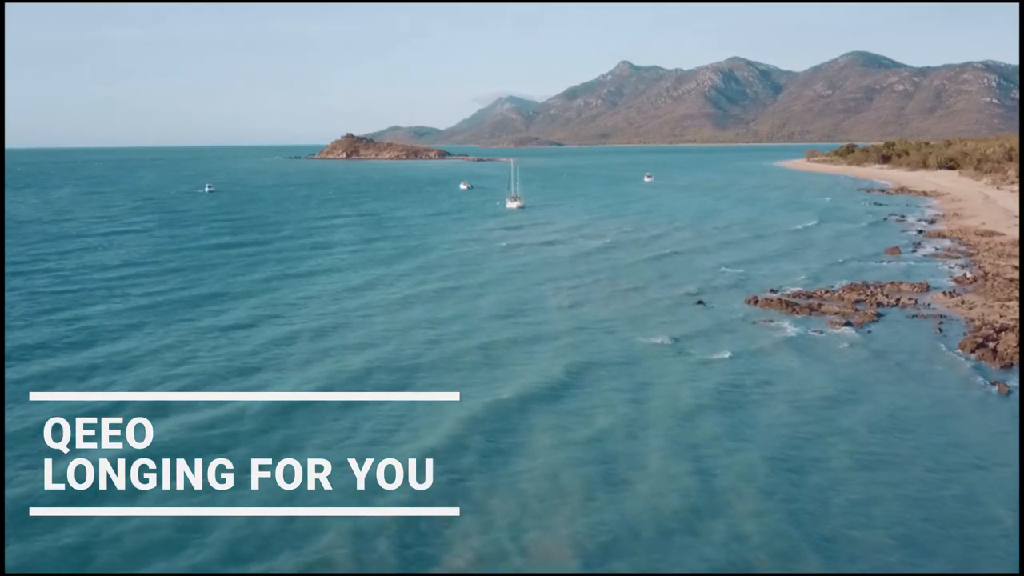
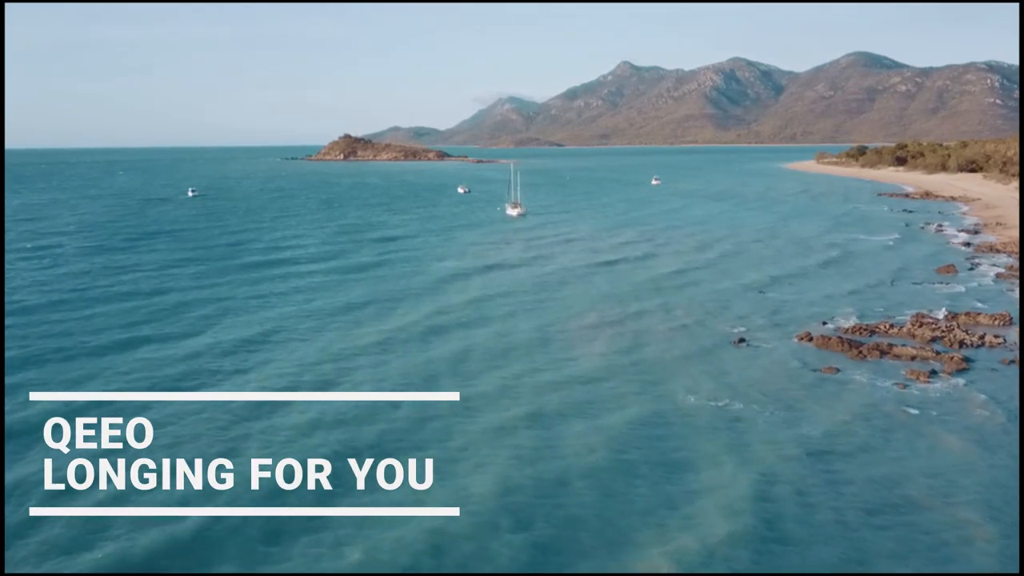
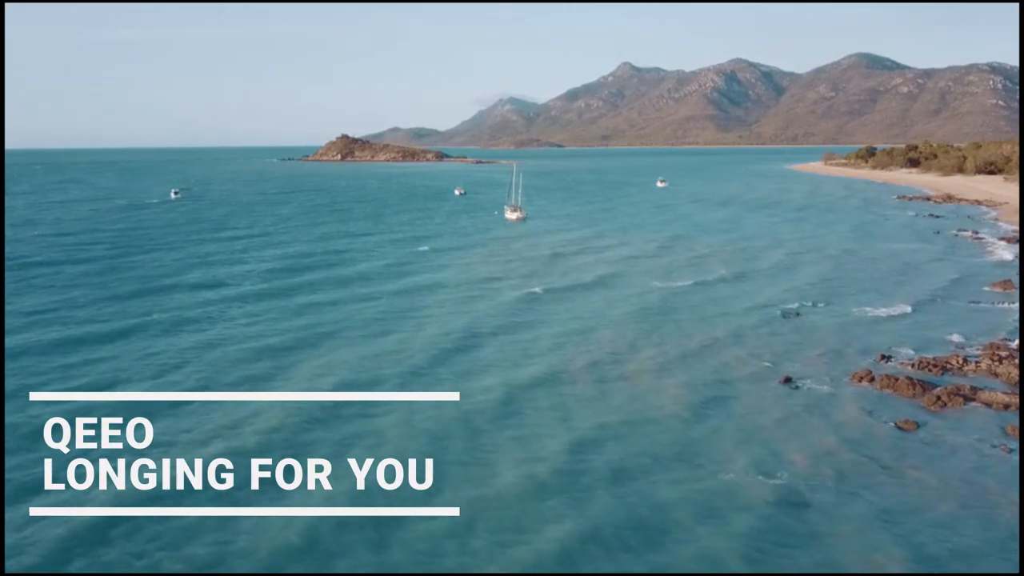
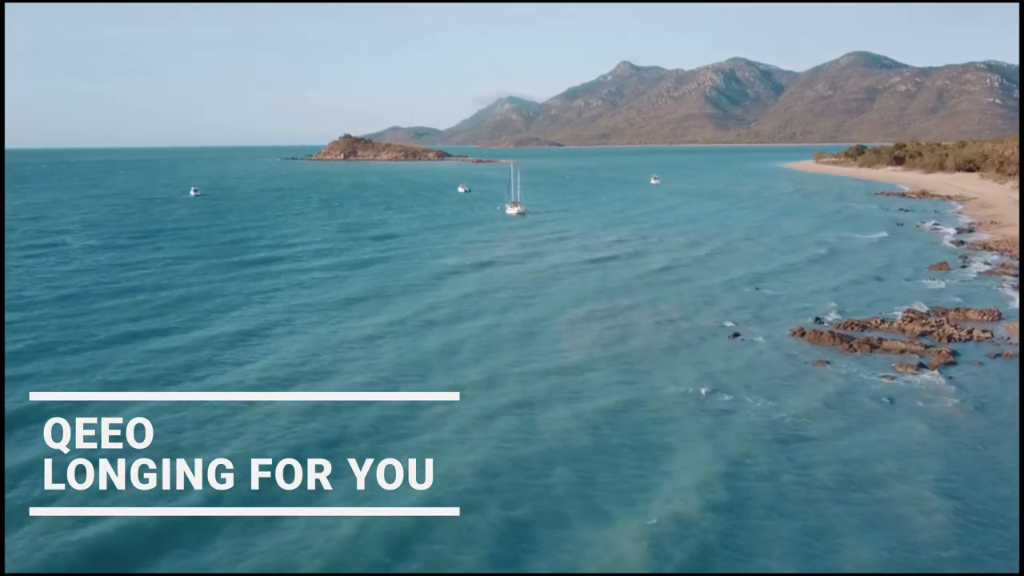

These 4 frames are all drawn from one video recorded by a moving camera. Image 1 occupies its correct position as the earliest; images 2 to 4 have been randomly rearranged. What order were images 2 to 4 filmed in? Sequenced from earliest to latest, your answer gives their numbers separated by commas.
4, 2, 3
